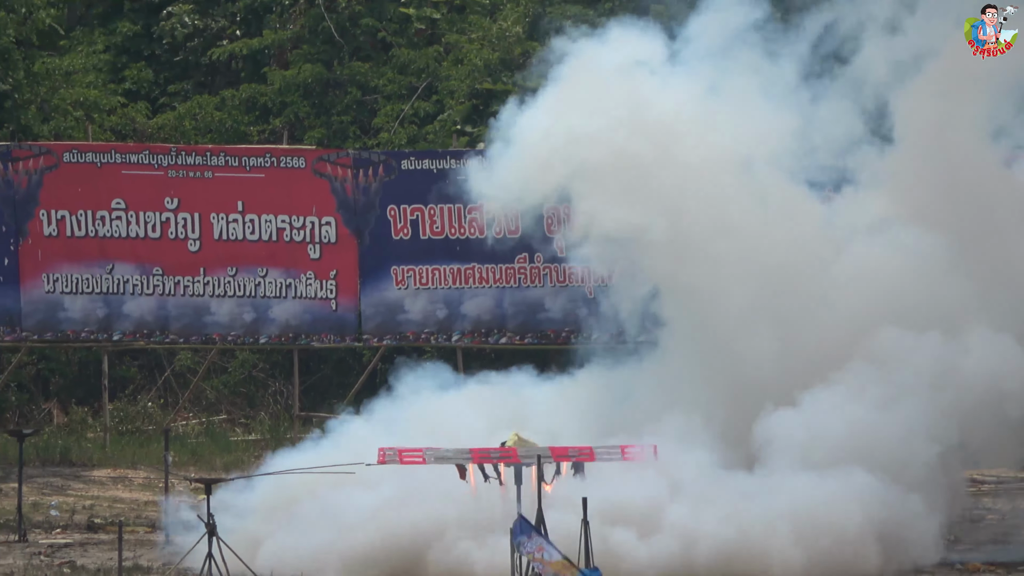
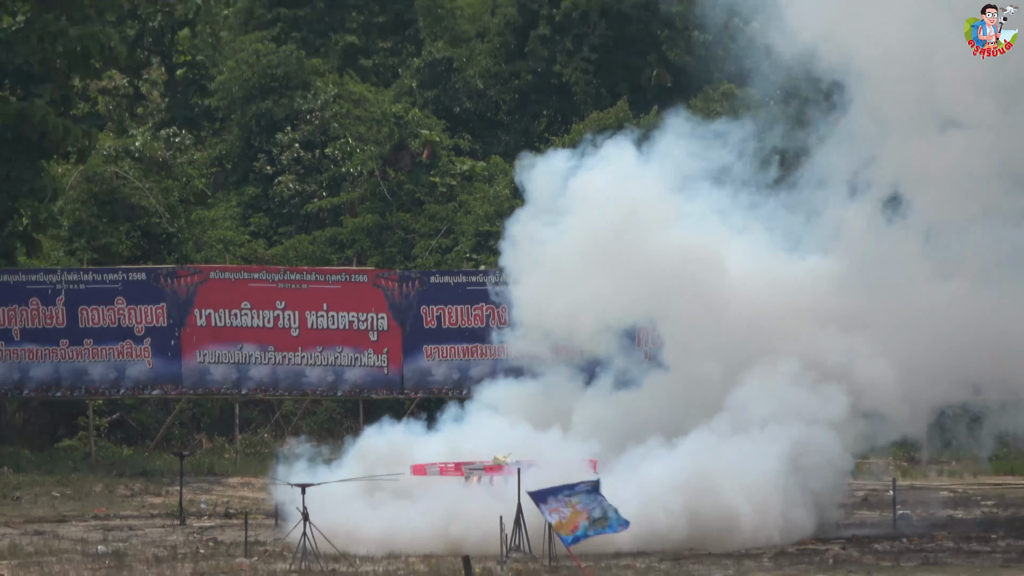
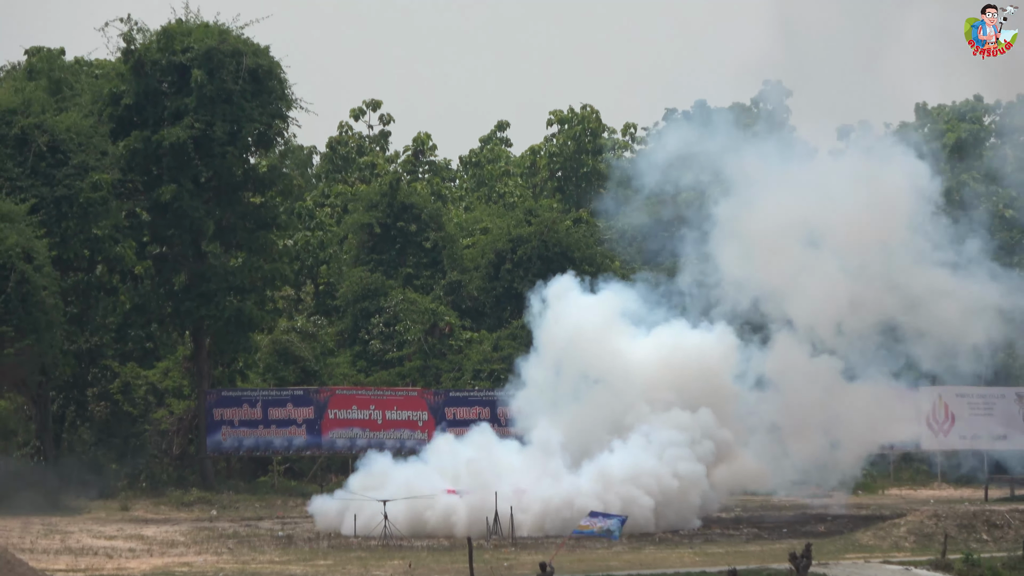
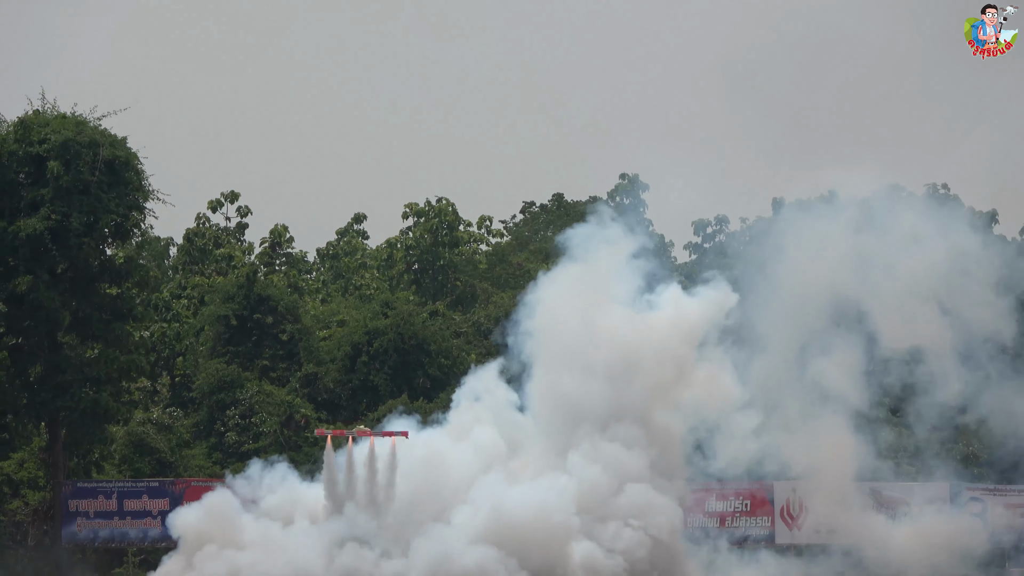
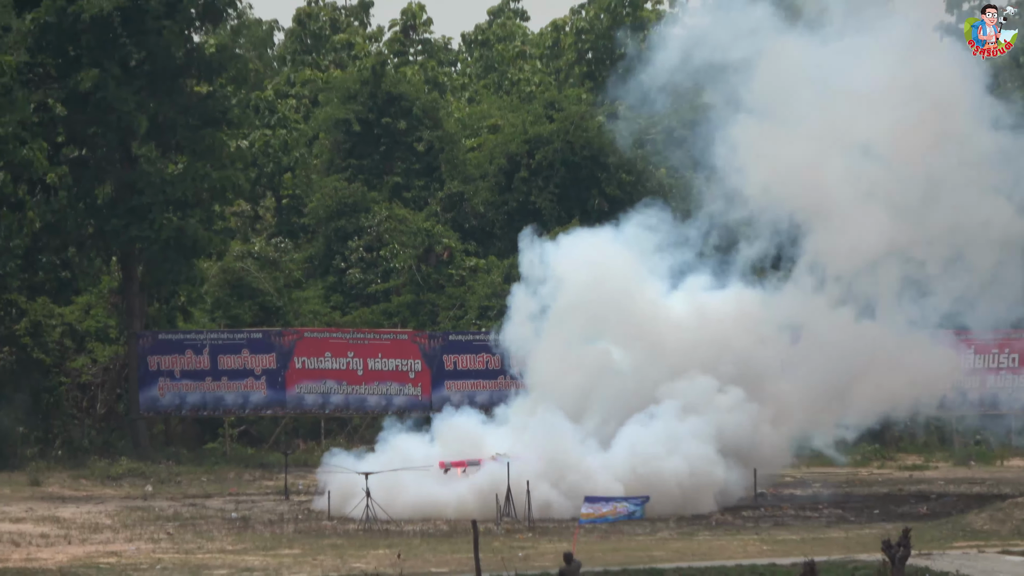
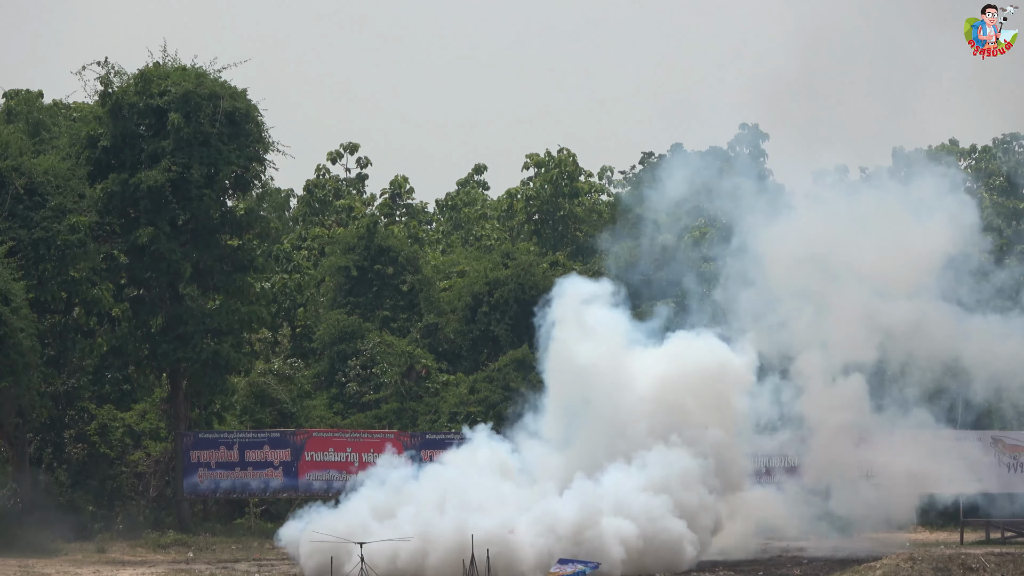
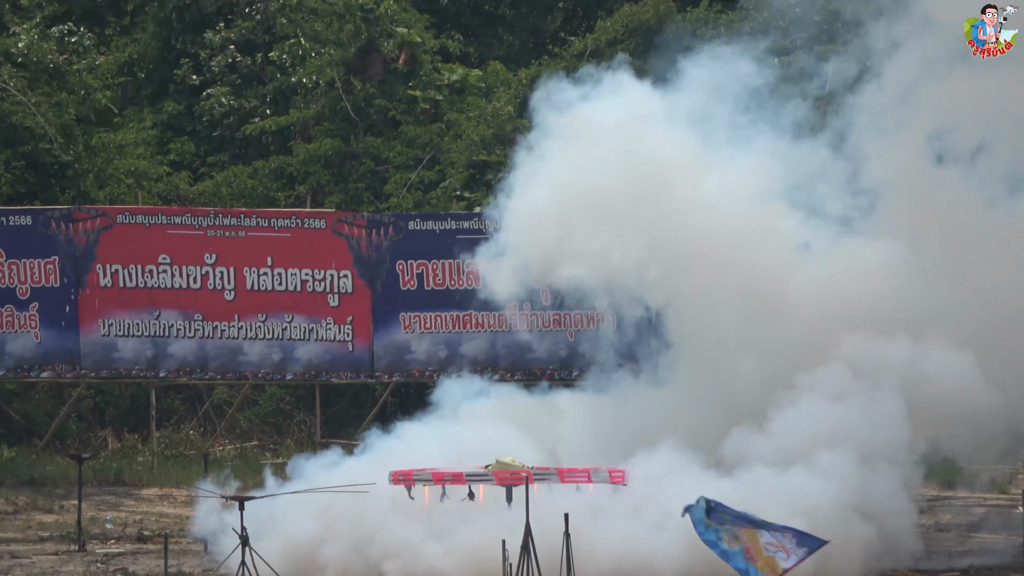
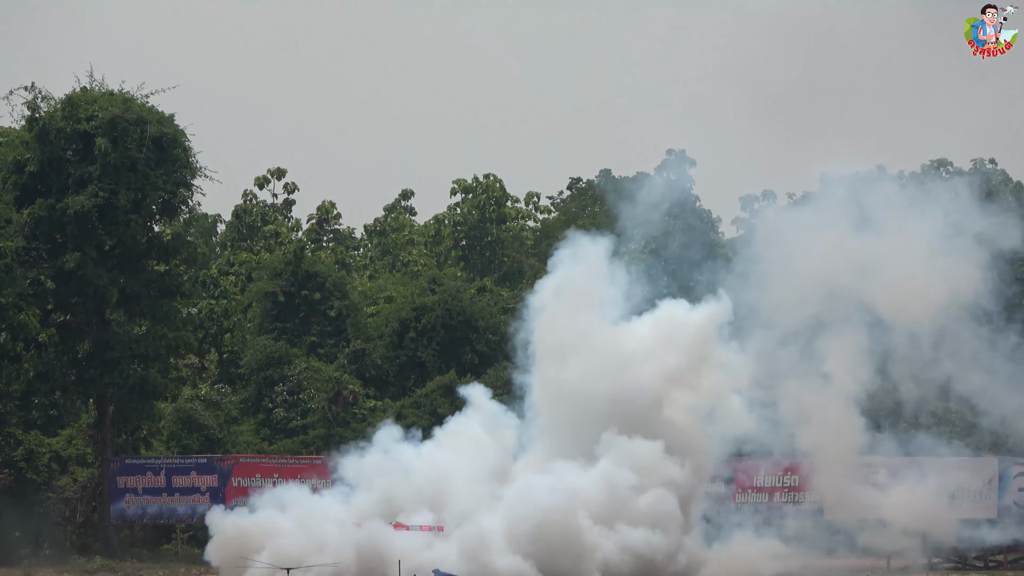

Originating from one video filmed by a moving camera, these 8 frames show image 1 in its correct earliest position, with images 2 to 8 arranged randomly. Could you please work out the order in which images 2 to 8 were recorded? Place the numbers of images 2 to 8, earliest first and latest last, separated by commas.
7, 2, 5, 3, 6, 8, 4
